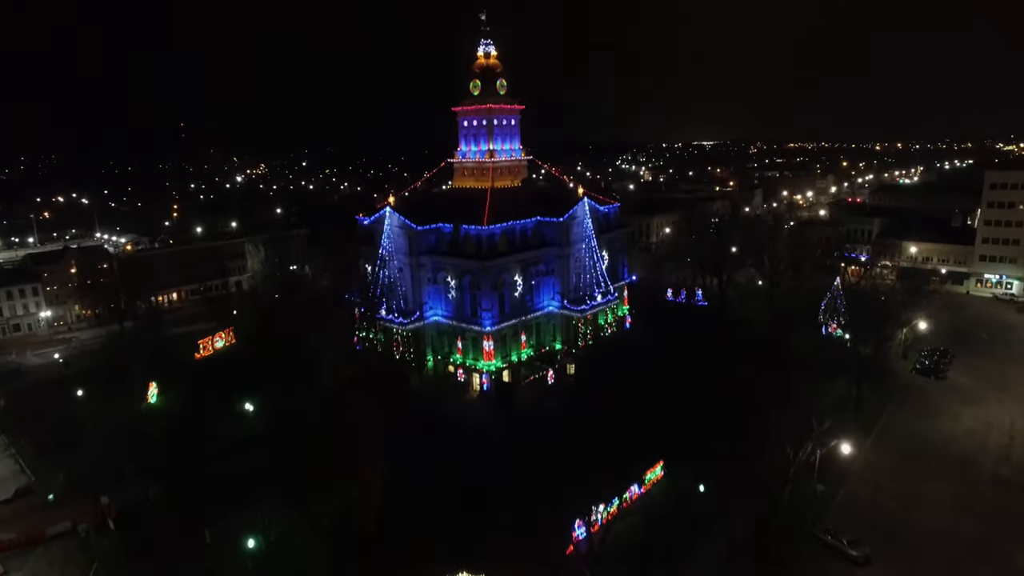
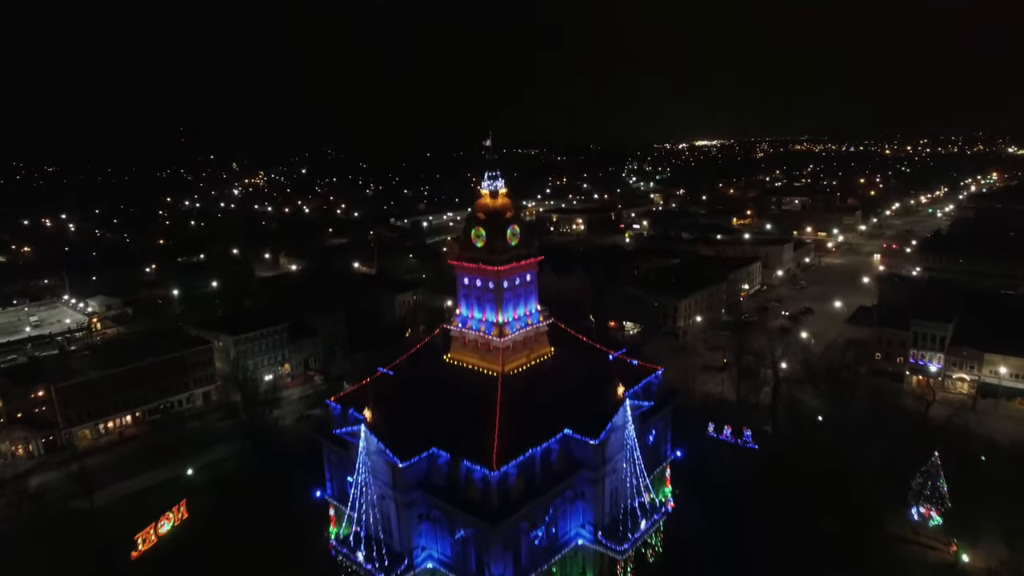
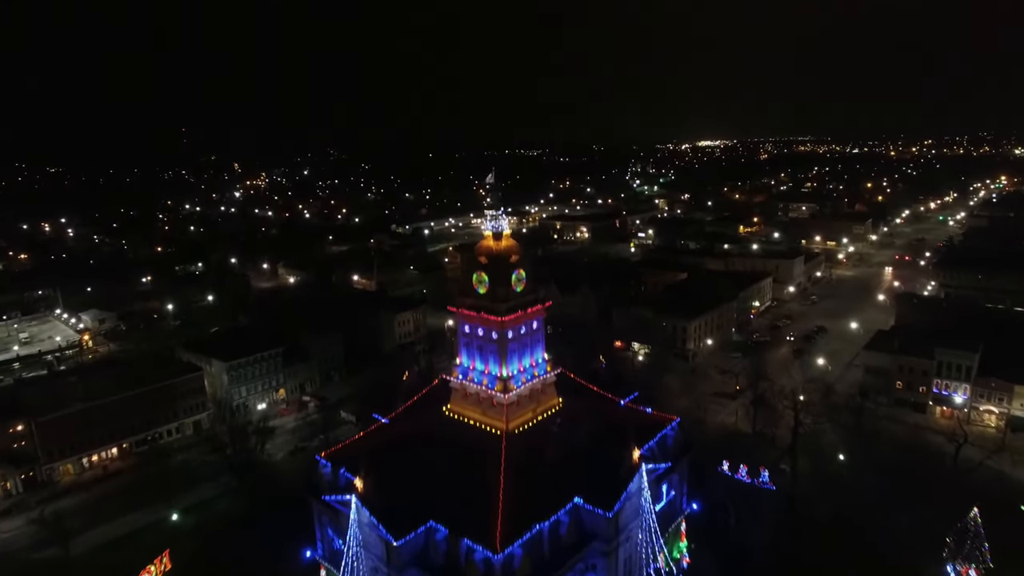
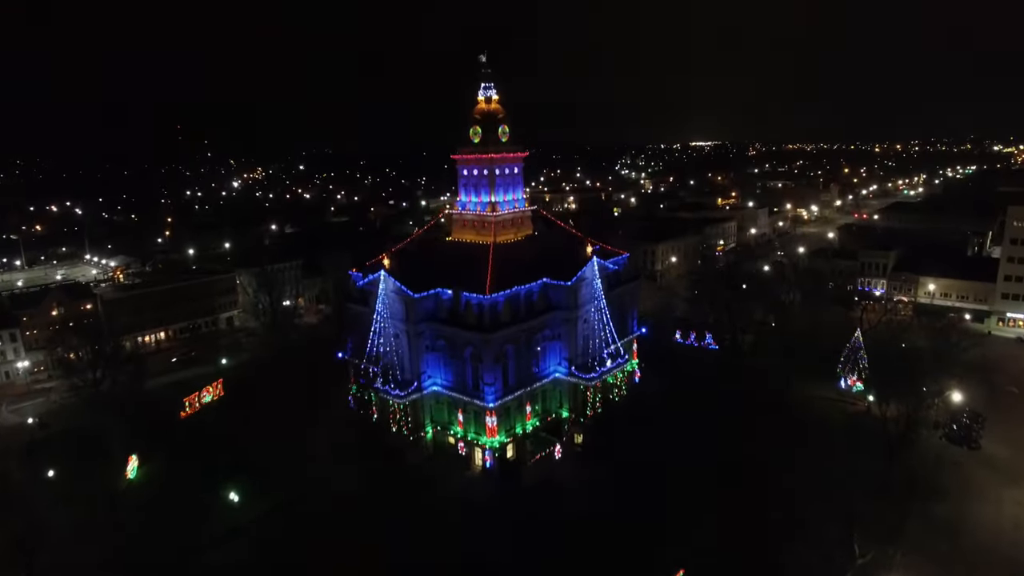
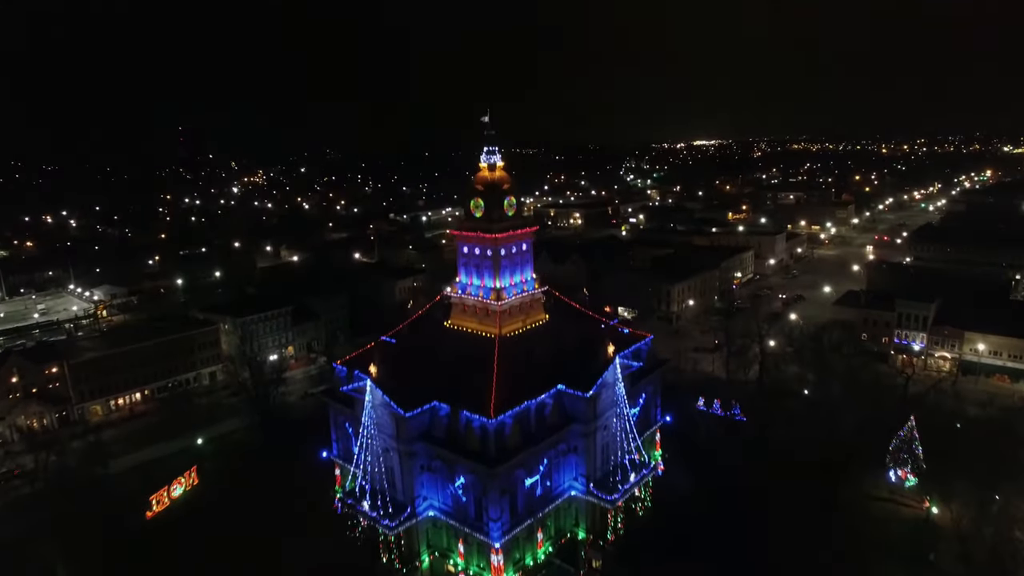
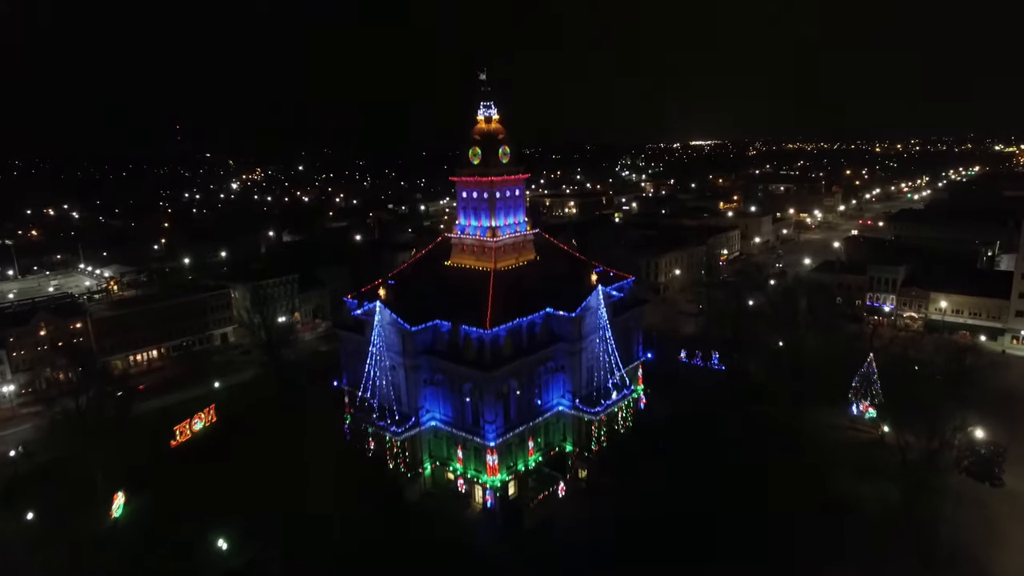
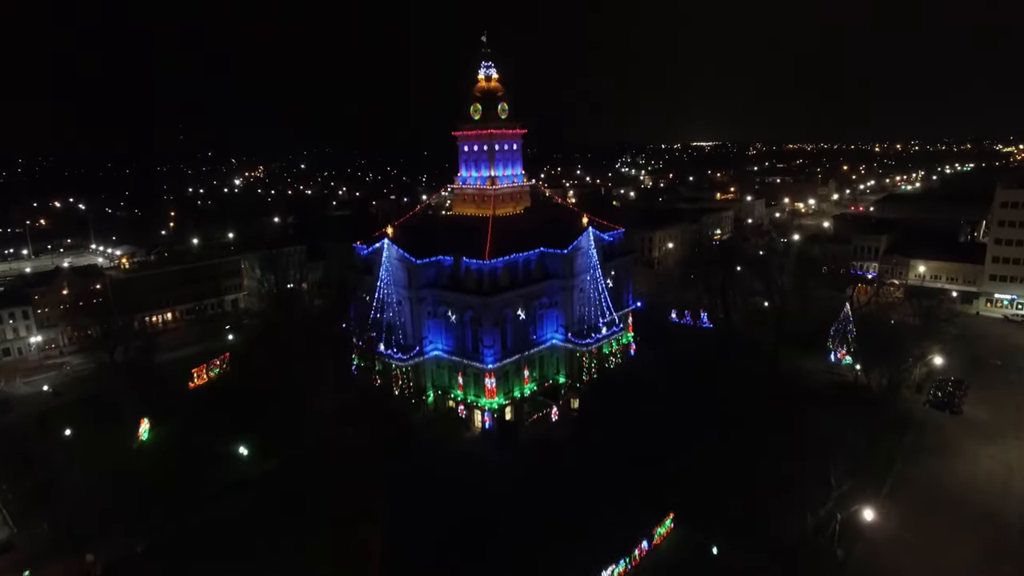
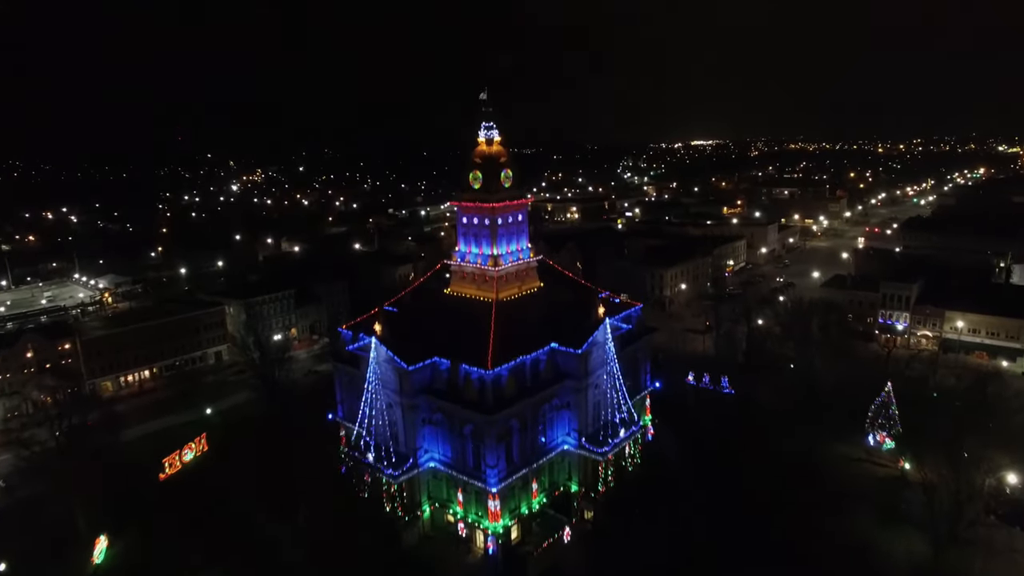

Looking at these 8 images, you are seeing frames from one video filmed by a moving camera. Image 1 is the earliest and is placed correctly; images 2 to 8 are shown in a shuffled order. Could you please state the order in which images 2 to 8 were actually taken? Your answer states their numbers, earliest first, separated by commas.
7, 4, 6, 8, 5, 2, 3
